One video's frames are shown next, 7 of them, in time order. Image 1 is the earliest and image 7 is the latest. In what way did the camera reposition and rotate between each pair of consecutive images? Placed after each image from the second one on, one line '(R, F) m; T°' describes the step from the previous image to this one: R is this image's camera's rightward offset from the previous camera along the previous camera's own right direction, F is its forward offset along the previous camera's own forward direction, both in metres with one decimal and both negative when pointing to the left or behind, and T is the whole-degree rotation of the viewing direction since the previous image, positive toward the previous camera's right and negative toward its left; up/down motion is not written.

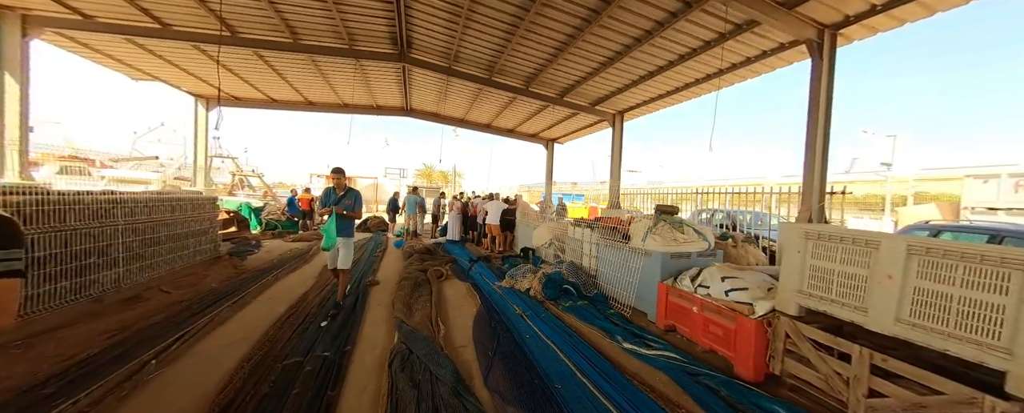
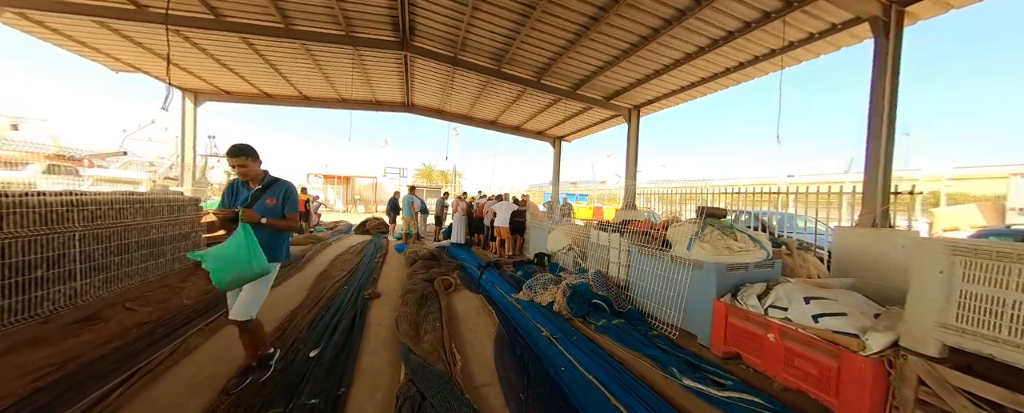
(-0.3, +0.5) m; 0°
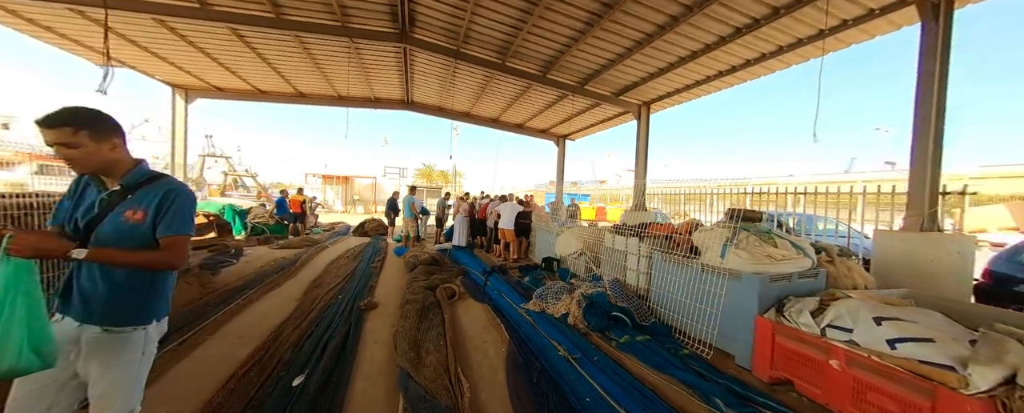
(-0.1, +0.3) m; 0°
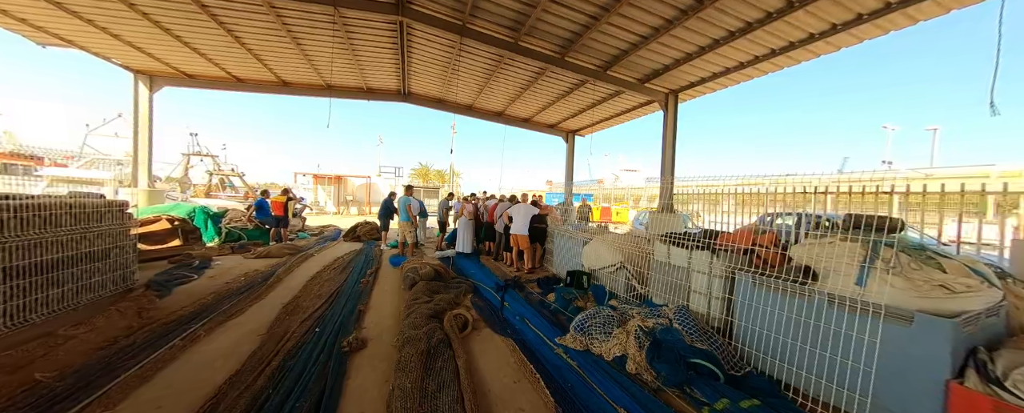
(-0.4, +0.9) m; +1°
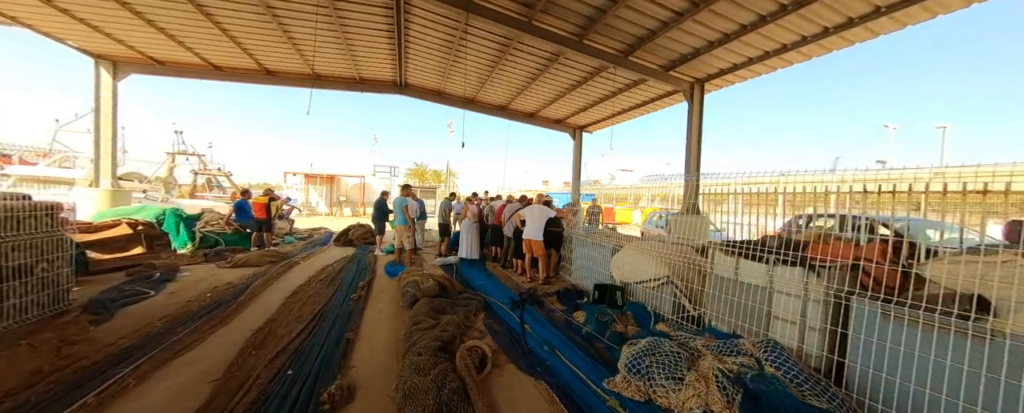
(-0.3, +0.7) m; +1°
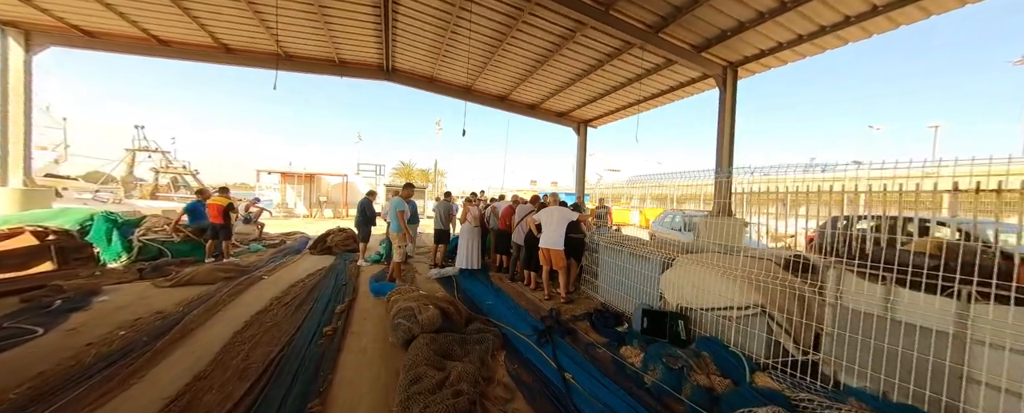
(-0.4, +0.9) m; +2°
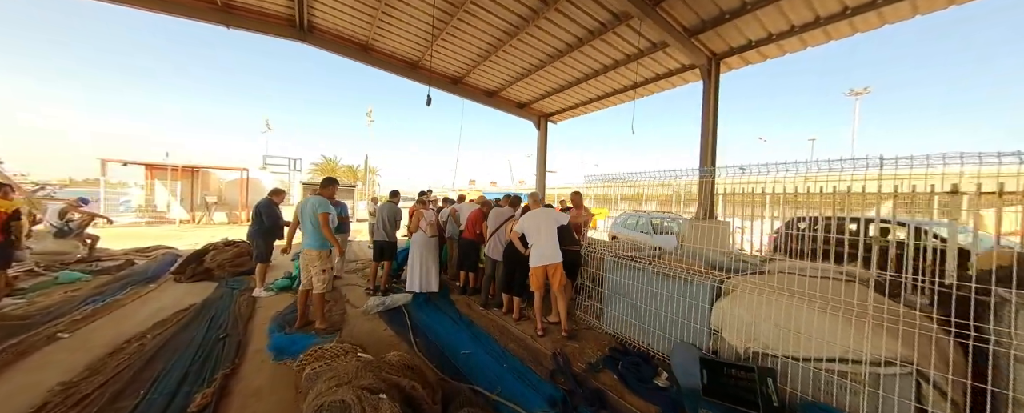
(-0.4, +1.2) m; +12°
